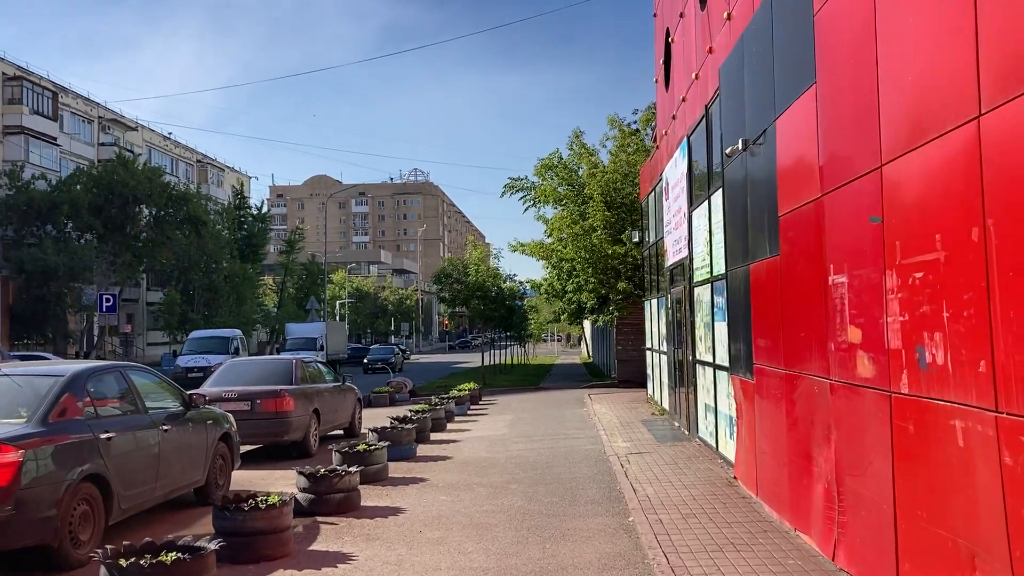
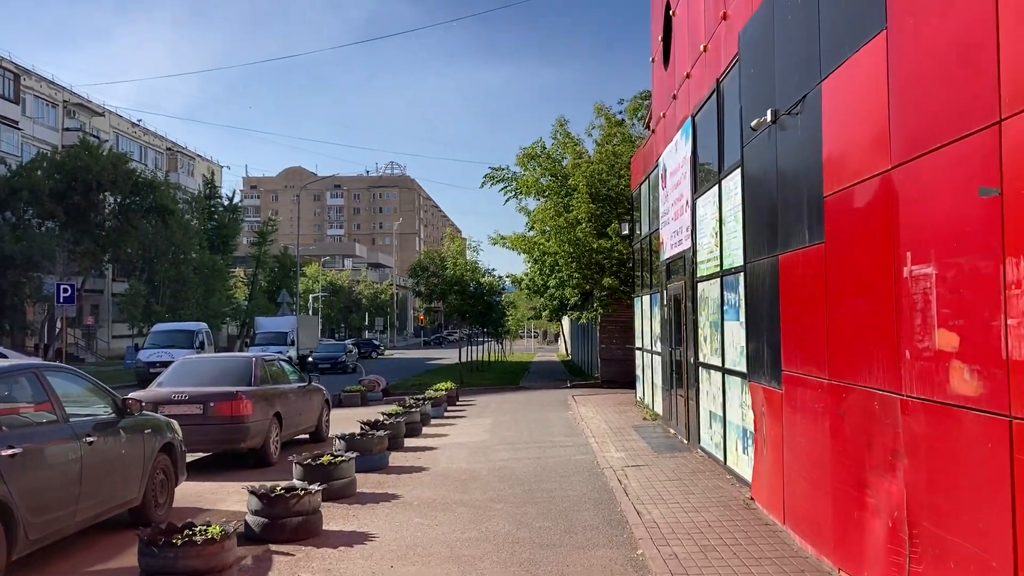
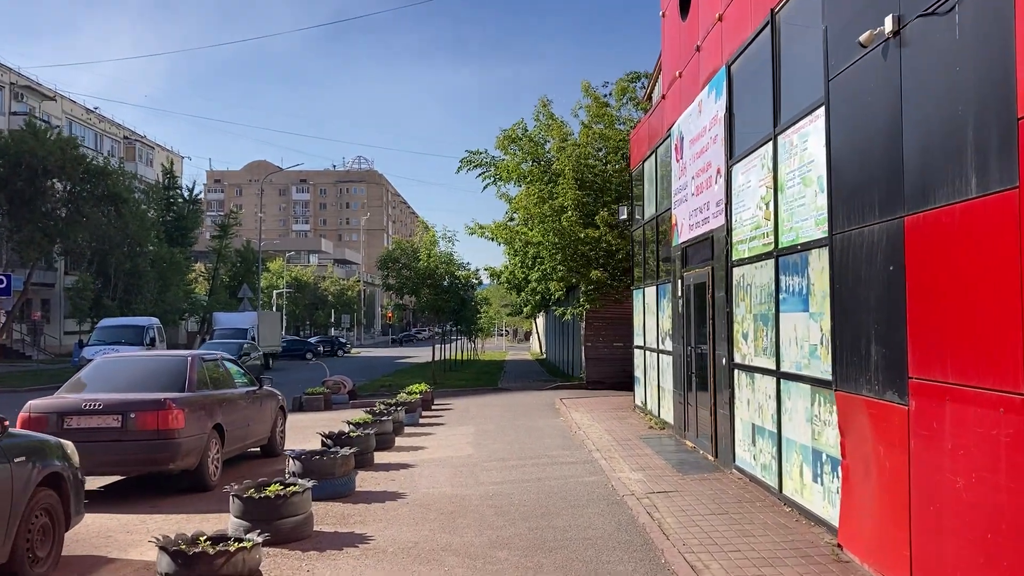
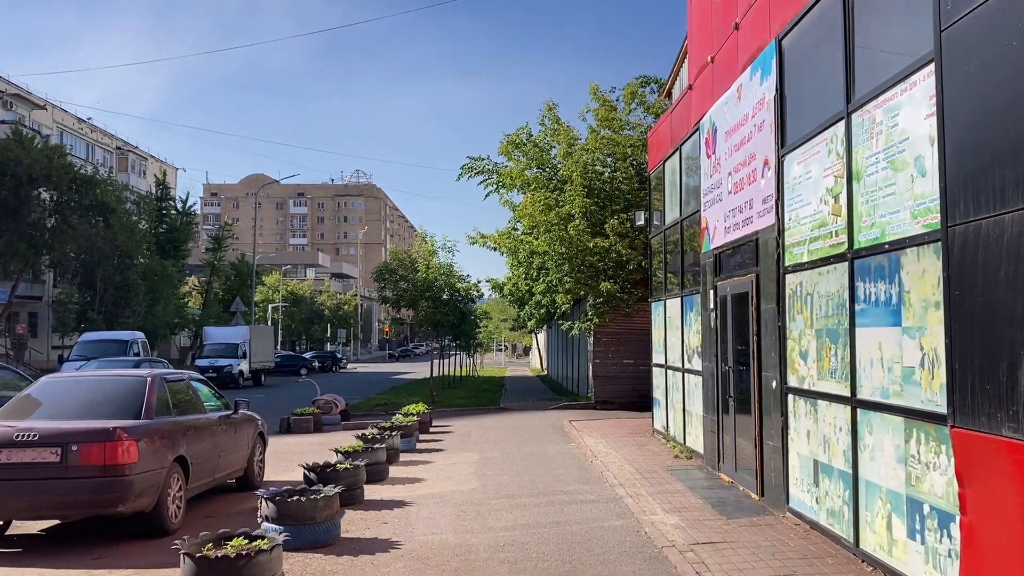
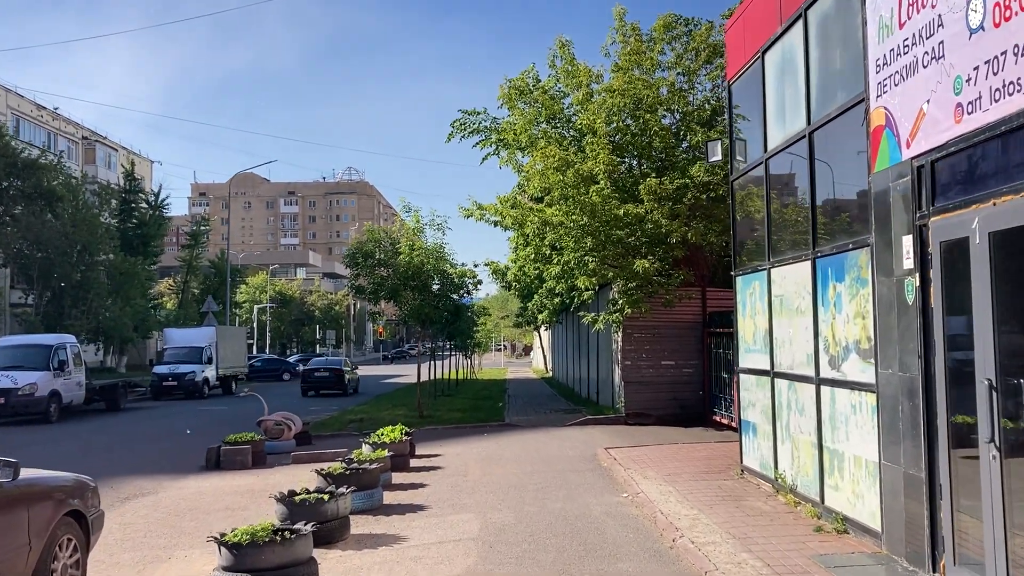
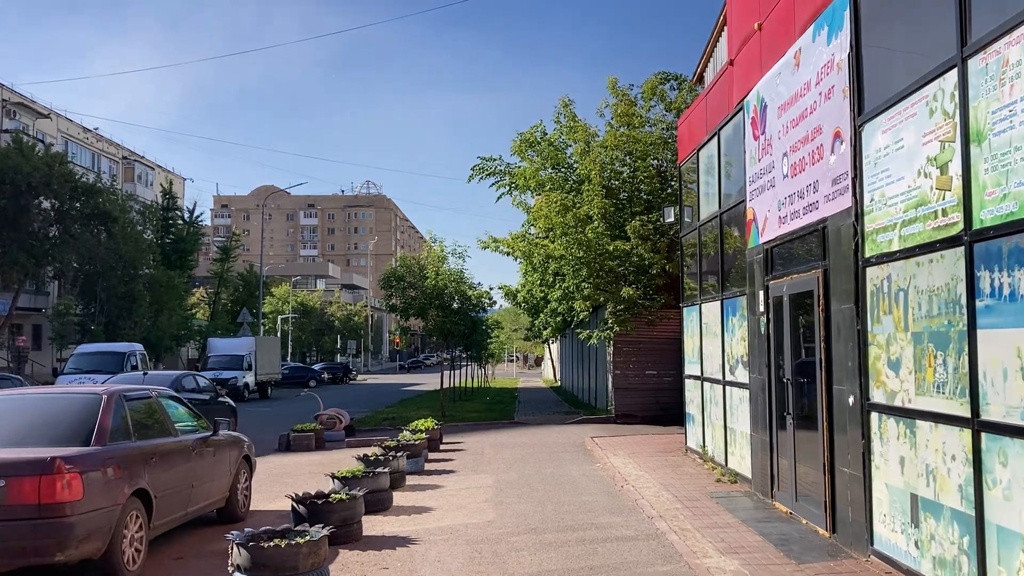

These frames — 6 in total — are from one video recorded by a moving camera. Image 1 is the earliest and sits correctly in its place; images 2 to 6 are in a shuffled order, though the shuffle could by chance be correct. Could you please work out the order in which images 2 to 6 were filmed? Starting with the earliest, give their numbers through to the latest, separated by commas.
2, 3, 4, 6, 5
